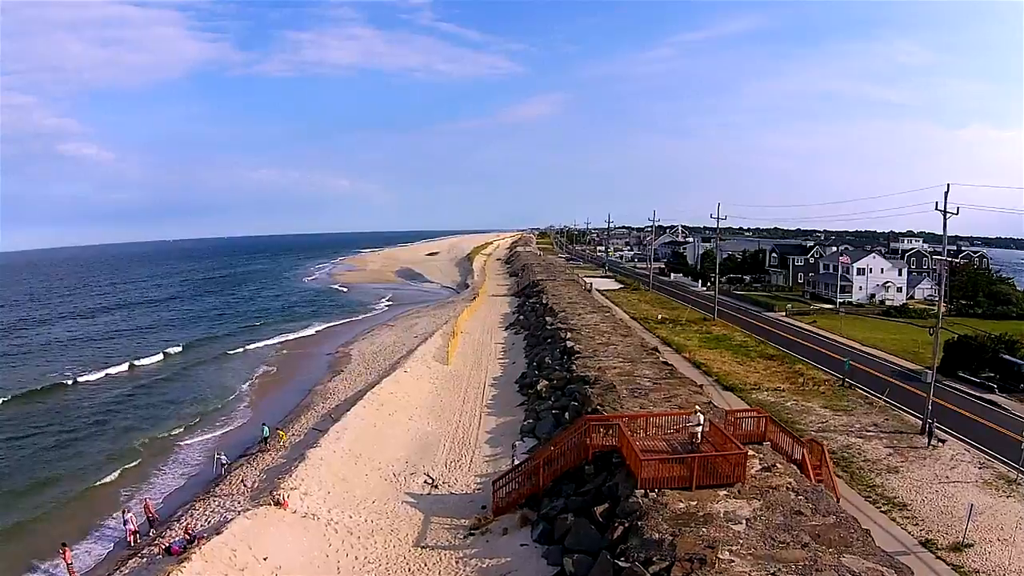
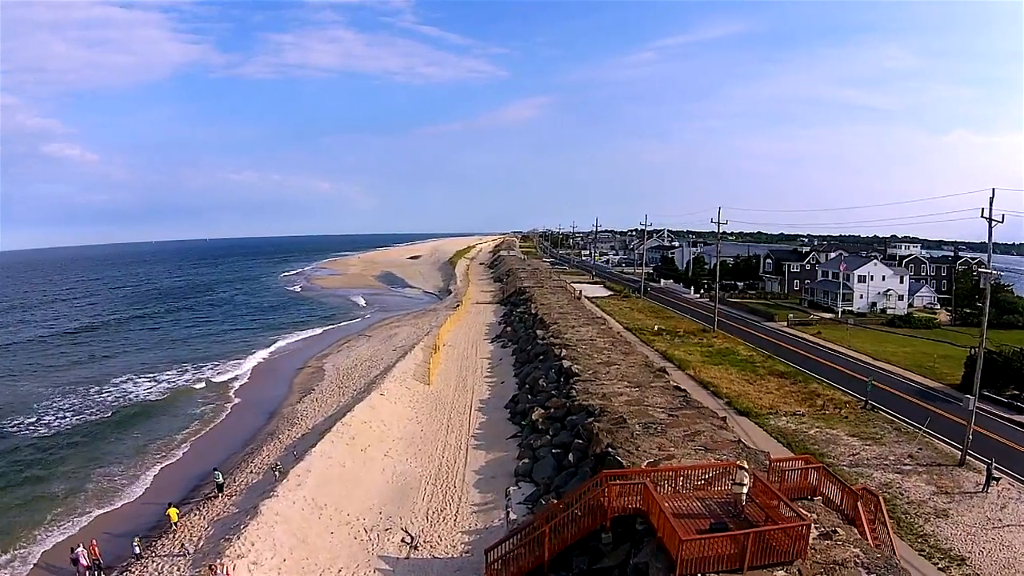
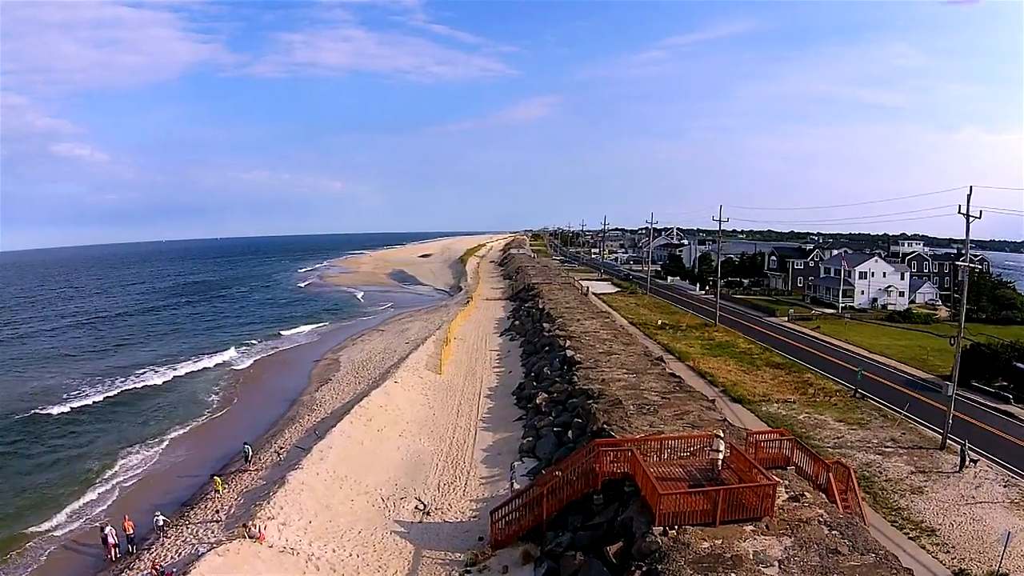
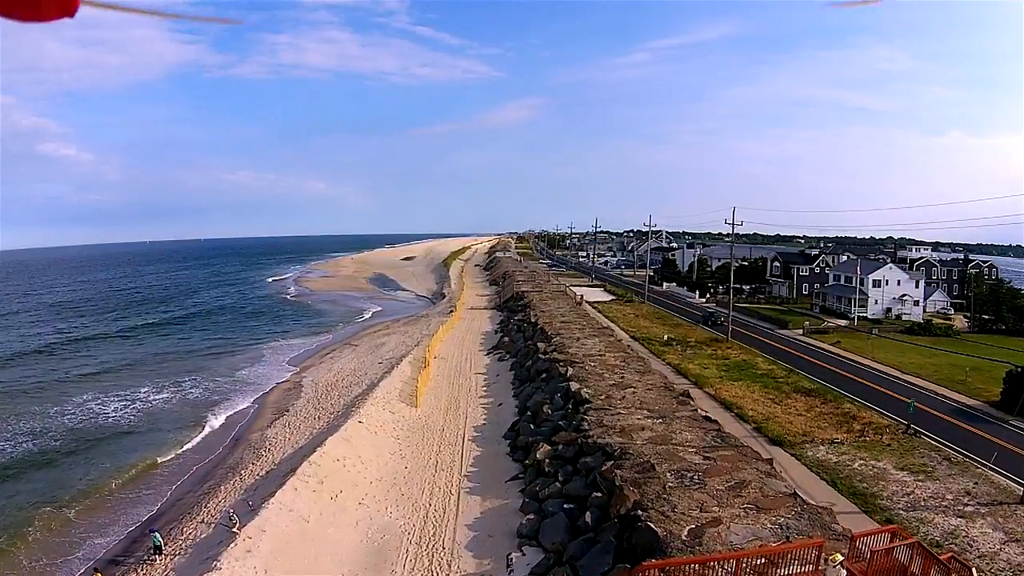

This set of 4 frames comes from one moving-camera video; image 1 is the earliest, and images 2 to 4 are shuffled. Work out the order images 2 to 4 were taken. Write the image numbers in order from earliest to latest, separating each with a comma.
3, 2, 4
